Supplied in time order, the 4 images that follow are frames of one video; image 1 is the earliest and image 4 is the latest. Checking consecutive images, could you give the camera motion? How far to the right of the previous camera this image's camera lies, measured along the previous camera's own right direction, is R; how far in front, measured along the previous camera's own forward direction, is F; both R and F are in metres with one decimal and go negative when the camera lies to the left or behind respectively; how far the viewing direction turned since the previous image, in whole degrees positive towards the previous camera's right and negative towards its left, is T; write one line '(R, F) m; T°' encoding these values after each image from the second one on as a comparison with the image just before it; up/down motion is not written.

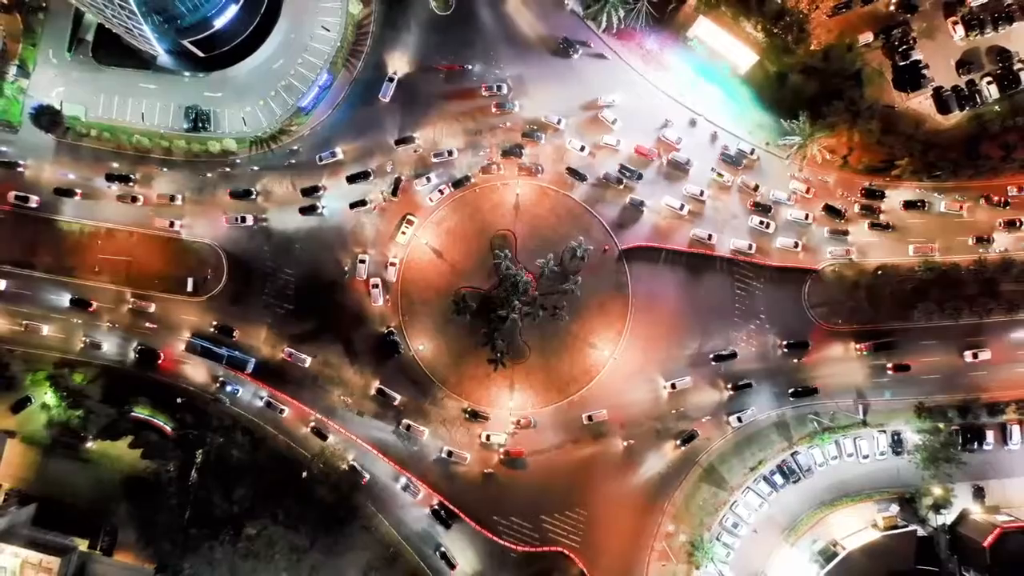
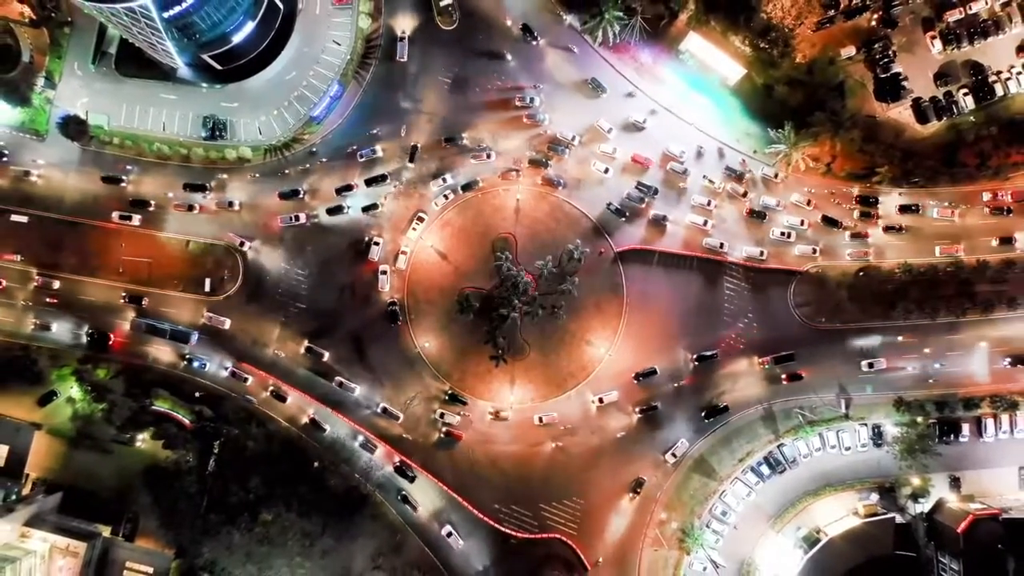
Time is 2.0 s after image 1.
(-0.1, -2.8) m; 0°
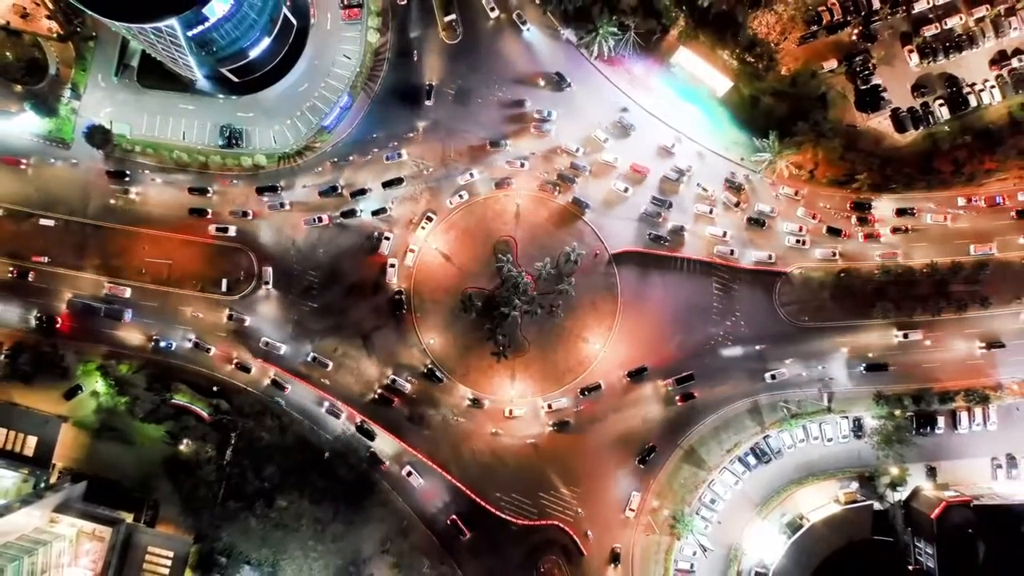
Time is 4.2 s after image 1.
(-0.1, -3.1) m; 0°
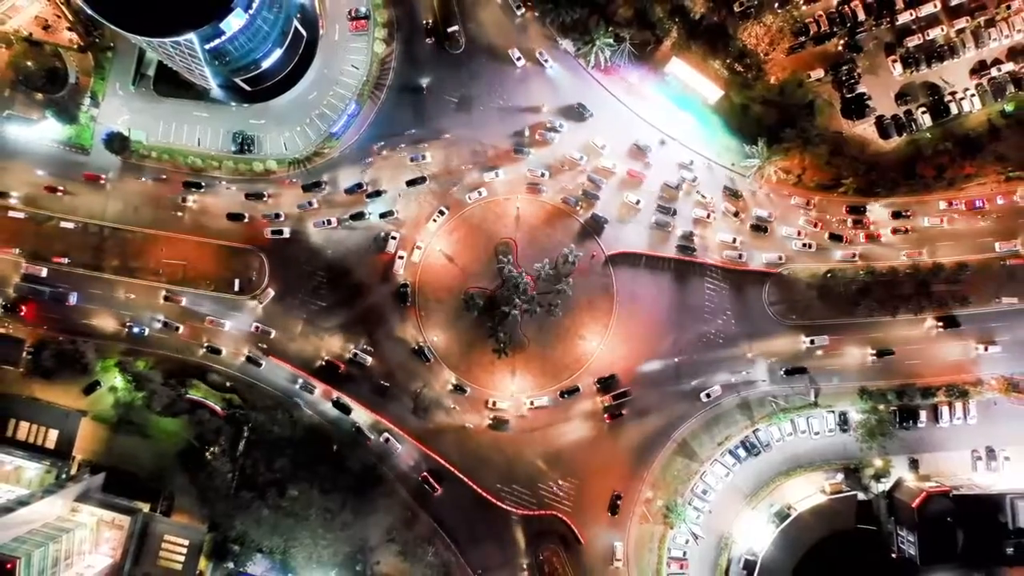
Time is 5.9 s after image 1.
(0.0, -2.6) m; 0°
